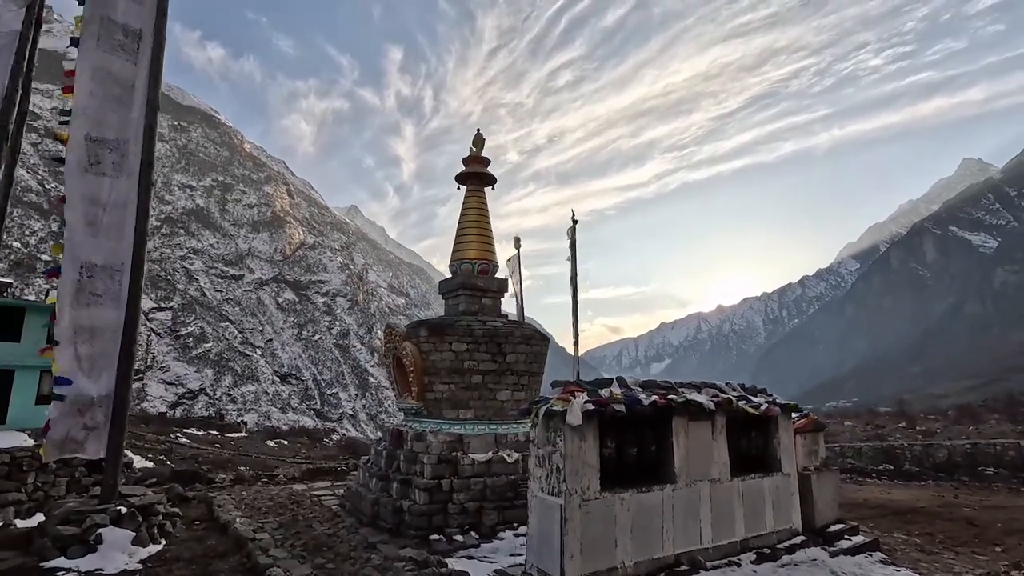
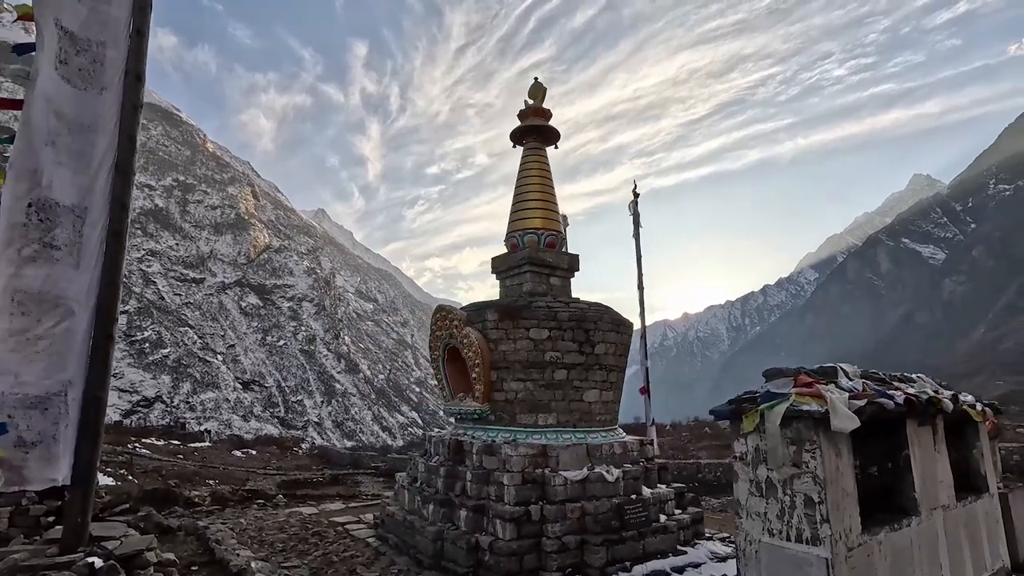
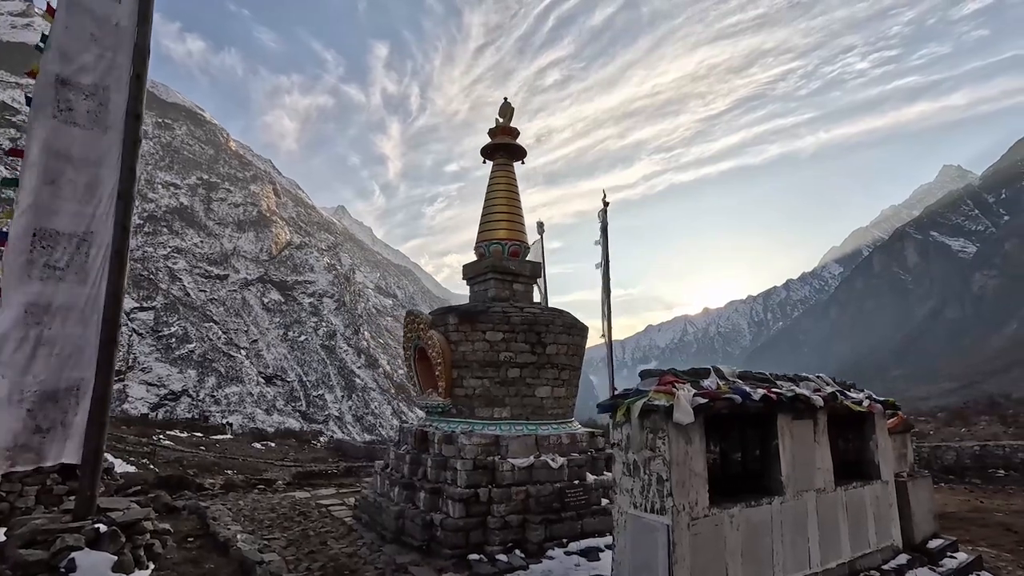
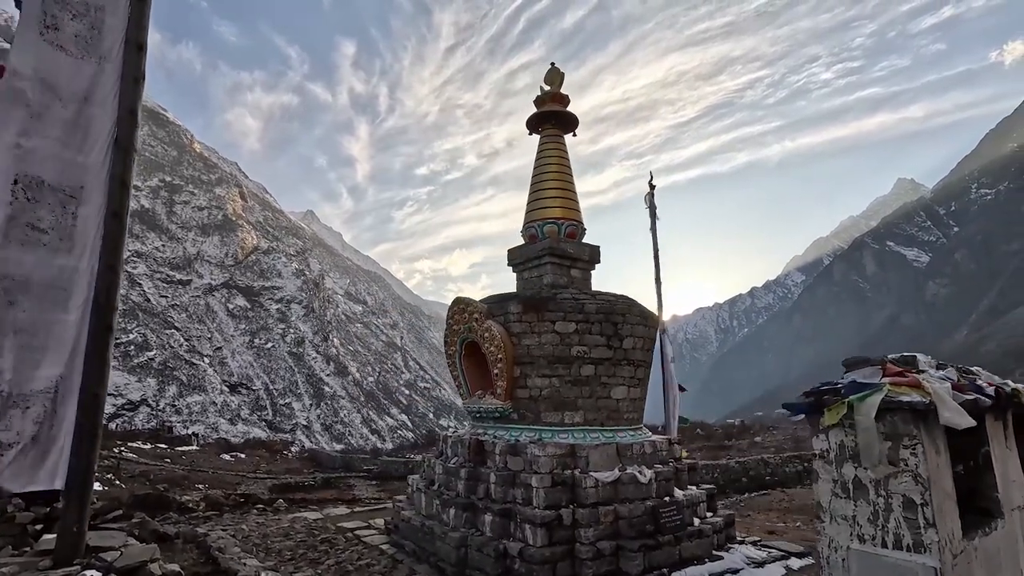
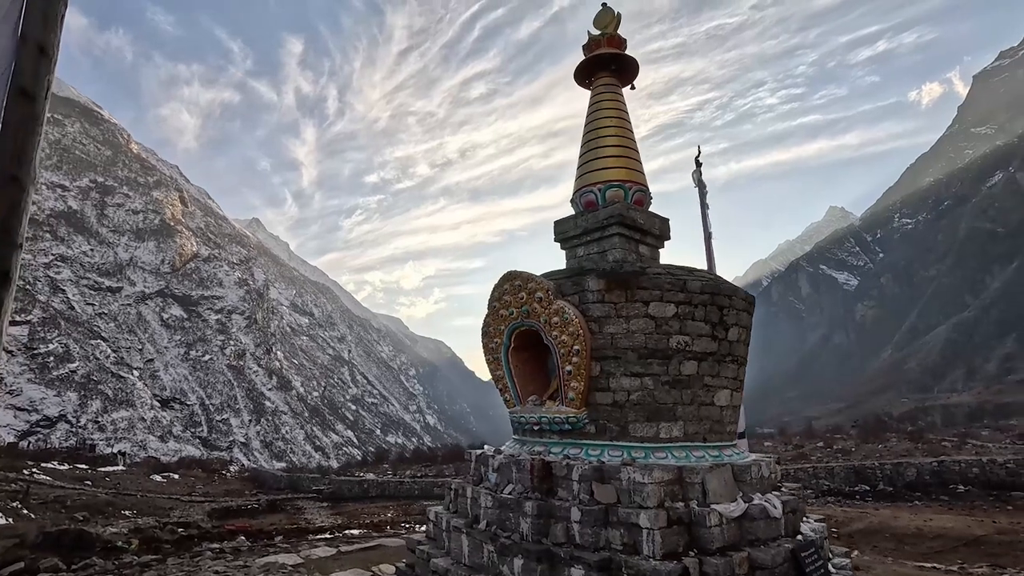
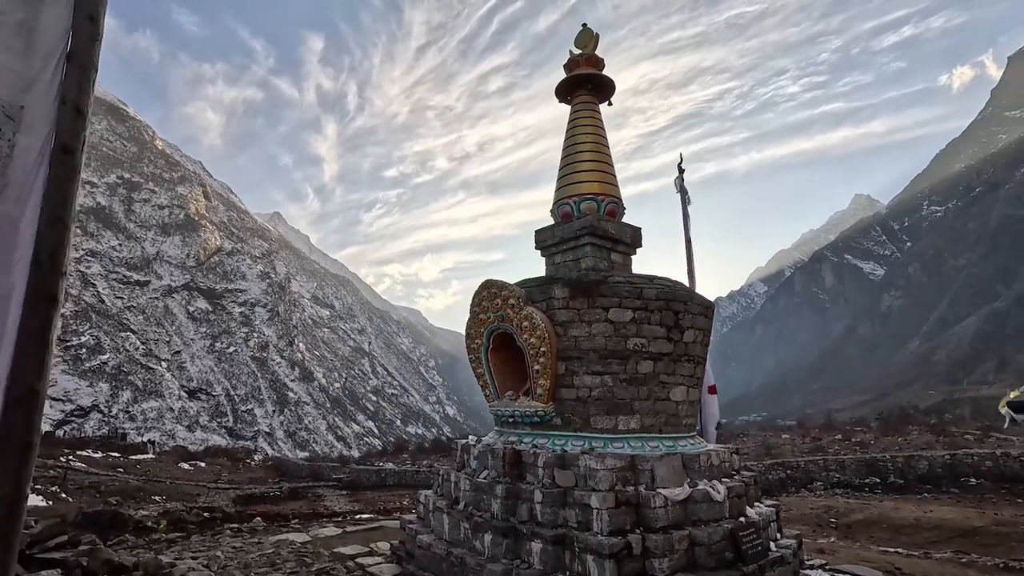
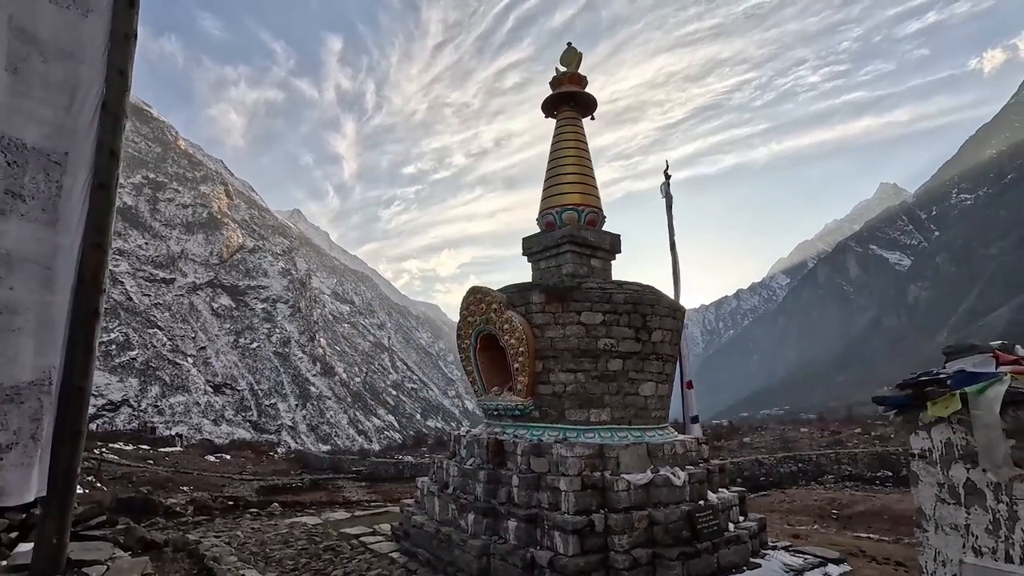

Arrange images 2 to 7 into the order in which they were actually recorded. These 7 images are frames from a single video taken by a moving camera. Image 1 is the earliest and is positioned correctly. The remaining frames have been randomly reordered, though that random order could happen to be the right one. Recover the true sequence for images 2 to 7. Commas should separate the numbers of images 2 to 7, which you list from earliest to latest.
3, 2, 4, 7, 6, 5
